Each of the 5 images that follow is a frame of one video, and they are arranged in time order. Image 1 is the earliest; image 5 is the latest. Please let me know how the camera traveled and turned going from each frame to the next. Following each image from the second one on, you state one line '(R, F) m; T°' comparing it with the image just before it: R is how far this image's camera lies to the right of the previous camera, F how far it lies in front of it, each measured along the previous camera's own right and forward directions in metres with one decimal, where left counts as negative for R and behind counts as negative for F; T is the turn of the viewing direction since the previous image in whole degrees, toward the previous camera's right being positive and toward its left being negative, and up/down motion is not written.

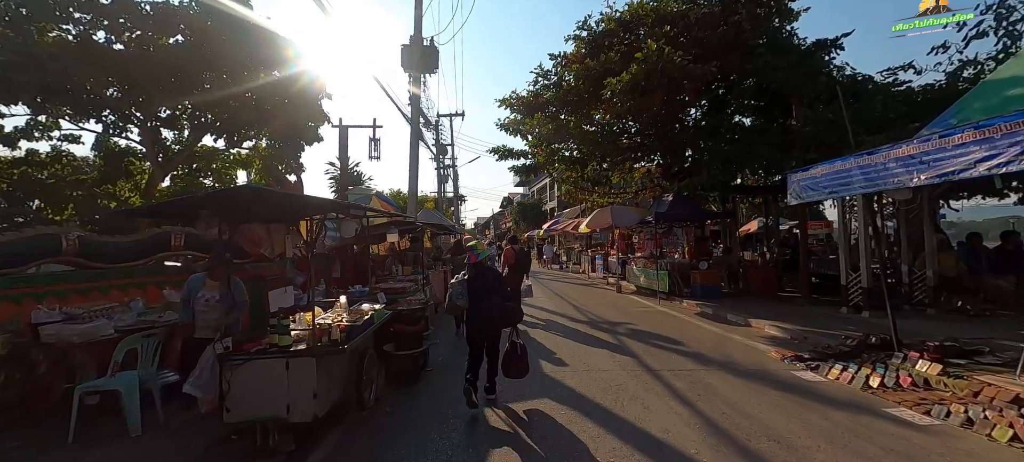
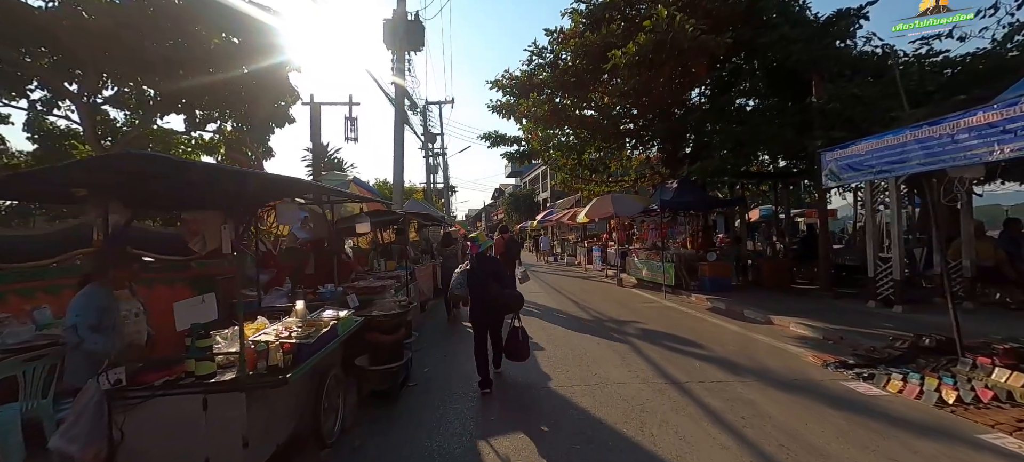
(-0.1, +1.0) m; +1°
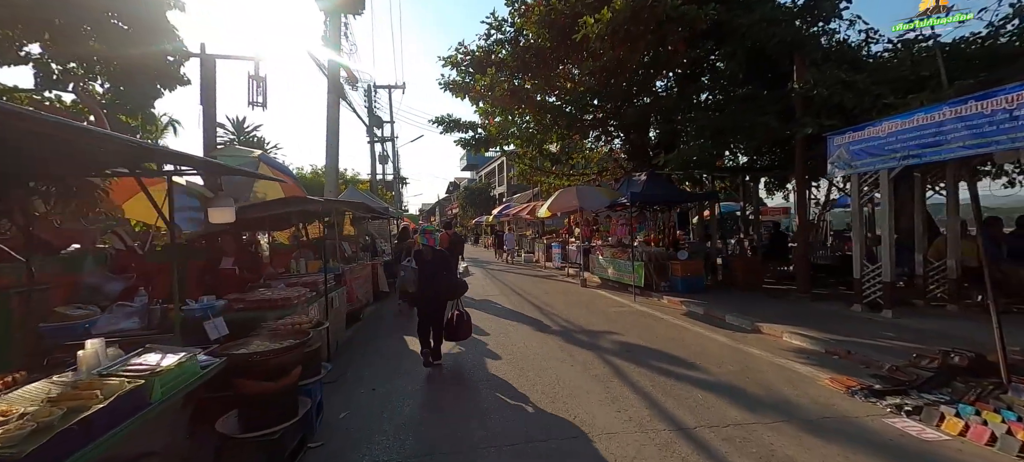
(0.0, +1.5) m; +6°
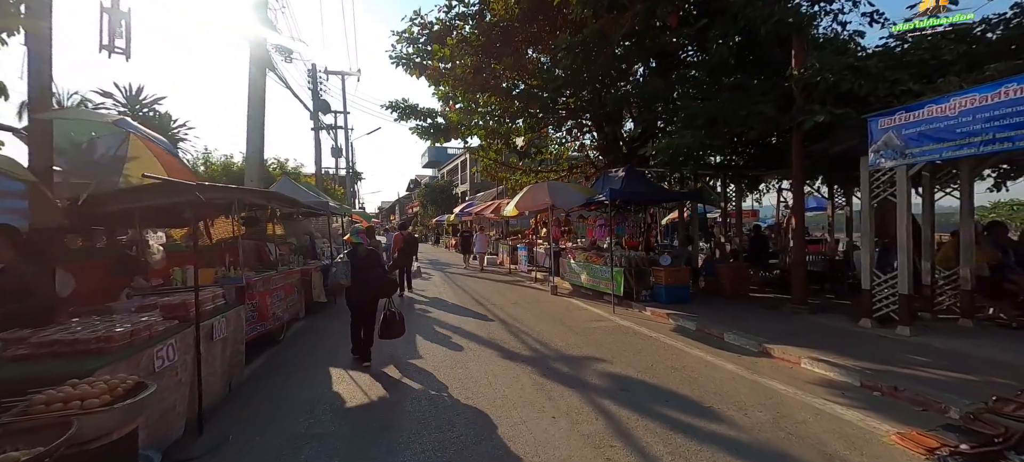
(0.0, +1.5) m; +5°
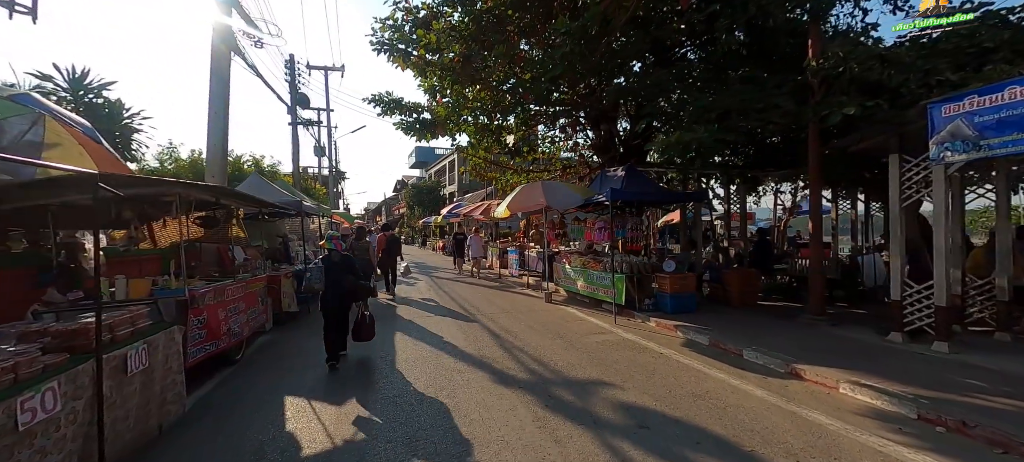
(-0.1, +0.8) m; +2°
